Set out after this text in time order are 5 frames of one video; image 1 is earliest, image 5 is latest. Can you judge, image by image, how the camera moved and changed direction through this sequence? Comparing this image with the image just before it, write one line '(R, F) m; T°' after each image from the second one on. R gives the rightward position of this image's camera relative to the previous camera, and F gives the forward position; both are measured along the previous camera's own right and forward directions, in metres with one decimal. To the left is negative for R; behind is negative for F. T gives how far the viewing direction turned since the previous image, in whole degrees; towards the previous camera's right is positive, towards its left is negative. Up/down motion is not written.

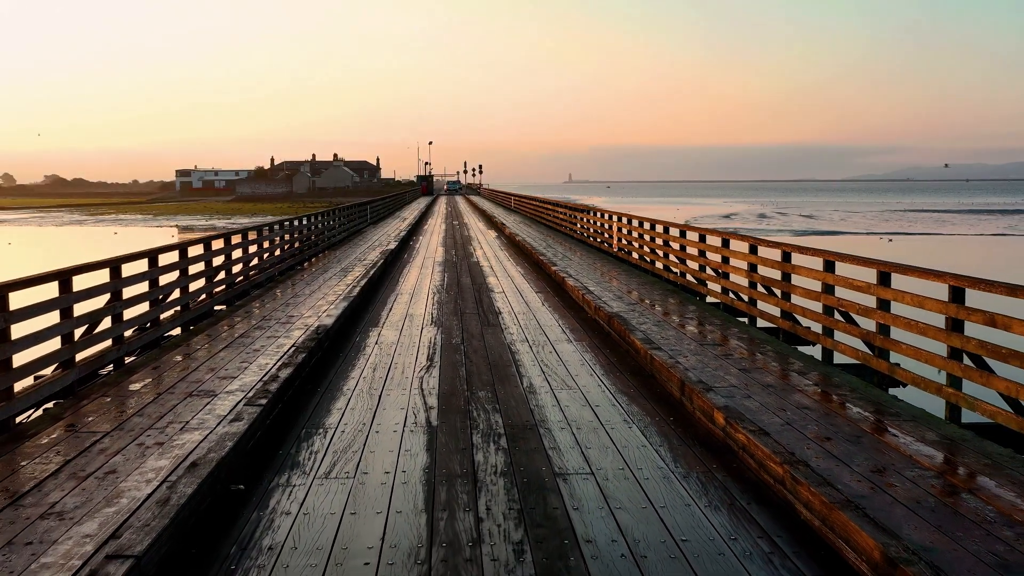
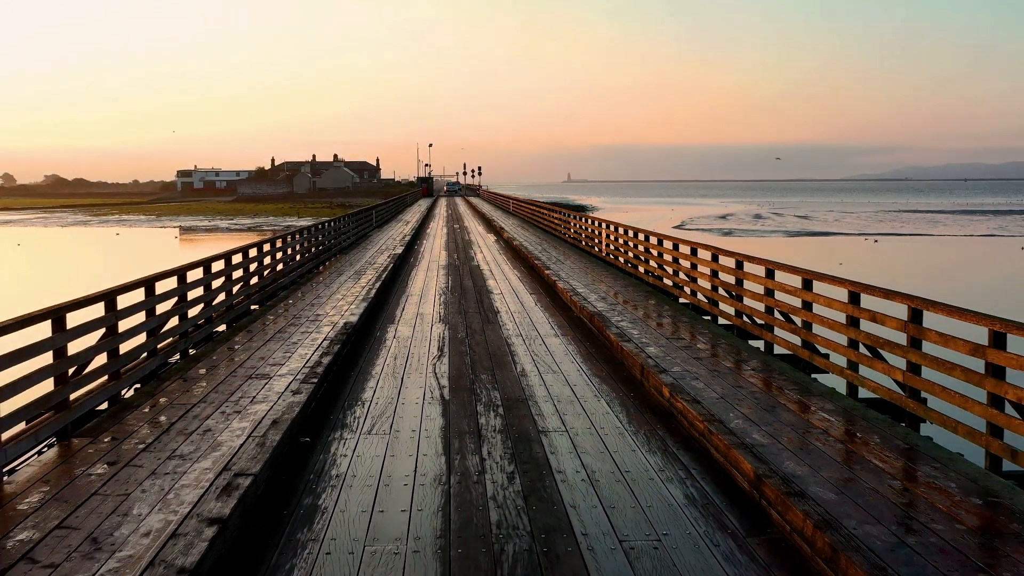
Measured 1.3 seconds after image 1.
(0.0, -1.3) m; 0°
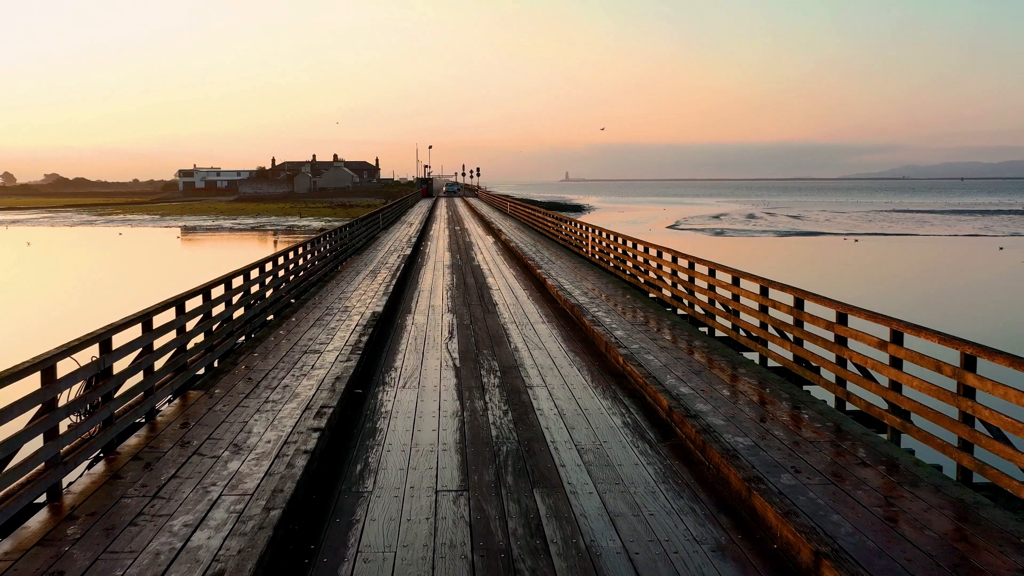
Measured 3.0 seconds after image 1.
(0.0, -1.9) m; 0°
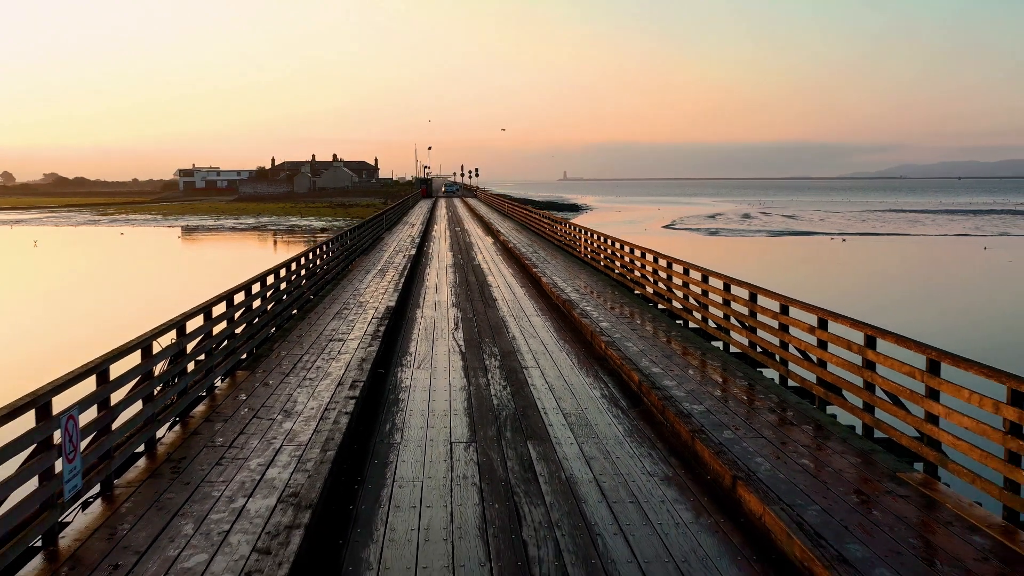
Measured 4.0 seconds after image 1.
(0.0, -1.2) m; 0°
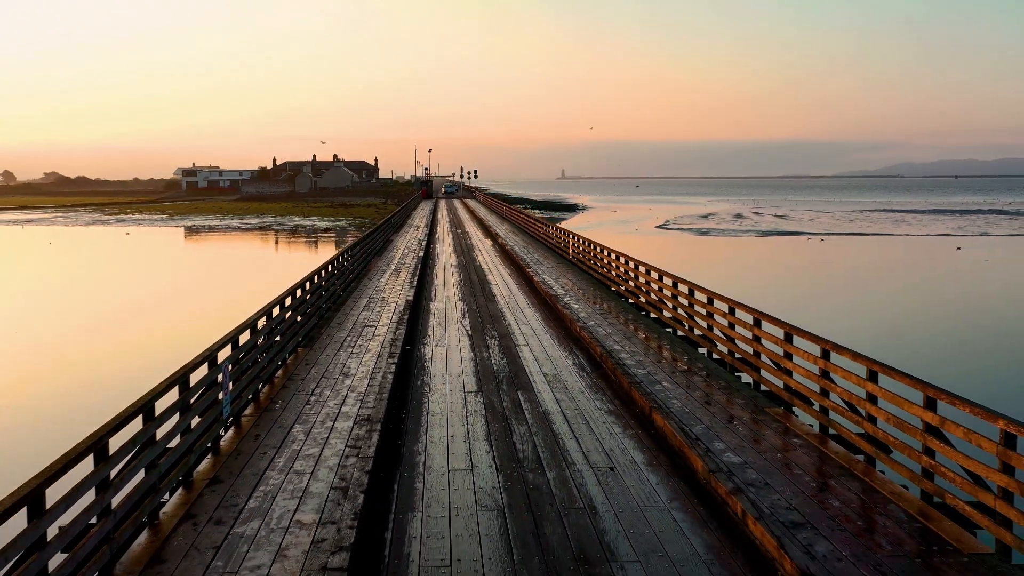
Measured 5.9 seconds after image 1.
(0.0, -2.5) m; 0°
